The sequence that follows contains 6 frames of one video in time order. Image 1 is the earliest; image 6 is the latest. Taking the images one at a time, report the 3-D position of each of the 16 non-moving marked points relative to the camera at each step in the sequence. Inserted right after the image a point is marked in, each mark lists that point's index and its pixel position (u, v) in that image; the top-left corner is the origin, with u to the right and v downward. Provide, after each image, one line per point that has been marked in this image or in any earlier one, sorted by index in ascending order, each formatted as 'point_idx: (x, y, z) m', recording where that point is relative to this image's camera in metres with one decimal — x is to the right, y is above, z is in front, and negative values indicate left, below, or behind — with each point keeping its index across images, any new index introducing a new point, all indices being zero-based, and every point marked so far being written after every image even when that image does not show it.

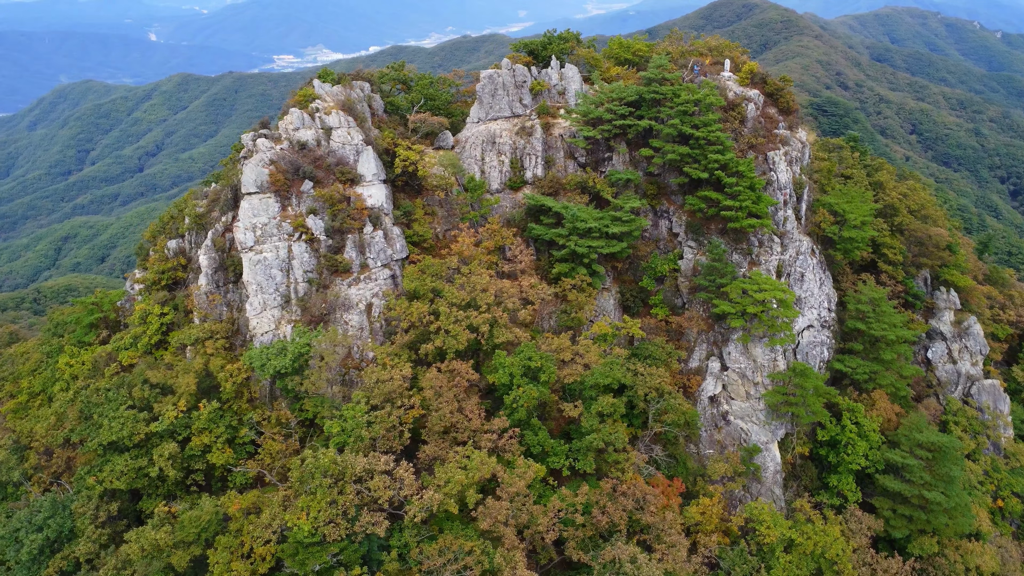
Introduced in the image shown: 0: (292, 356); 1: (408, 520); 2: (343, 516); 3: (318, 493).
0: (-5.5, -1.7, +19.7) m
1: (-2.1, -4.8, +16.6) m
2: (-3.3, -4.5, +15.8) m
3: (-3.8, -4.1, +16.1) m
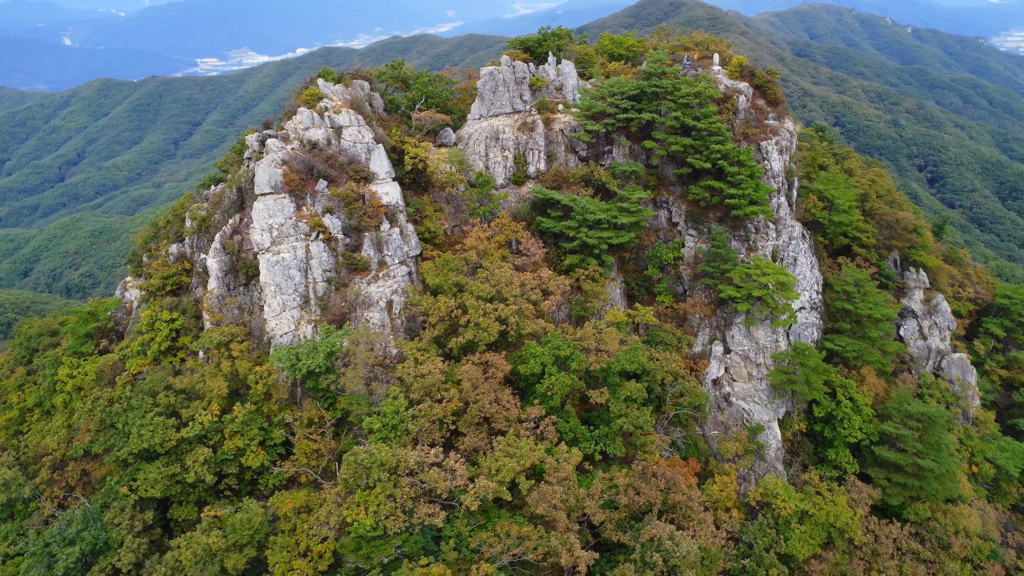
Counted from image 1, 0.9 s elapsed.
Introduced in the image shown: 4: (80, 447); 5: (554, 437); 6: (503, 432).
0: (-4.8, -1.7, +19.7) m
1: (-1.0, -4.7, +16.8) m
2: (-2.2, -4.4, +16.0) m
3: (-2.7, -4.0, +16.2) m
4: (-10.7, -3.9, +19.8) m
5: (+1.0, -3.5, +18.7) m
6: (-0.2, -3.3, +18.5) m
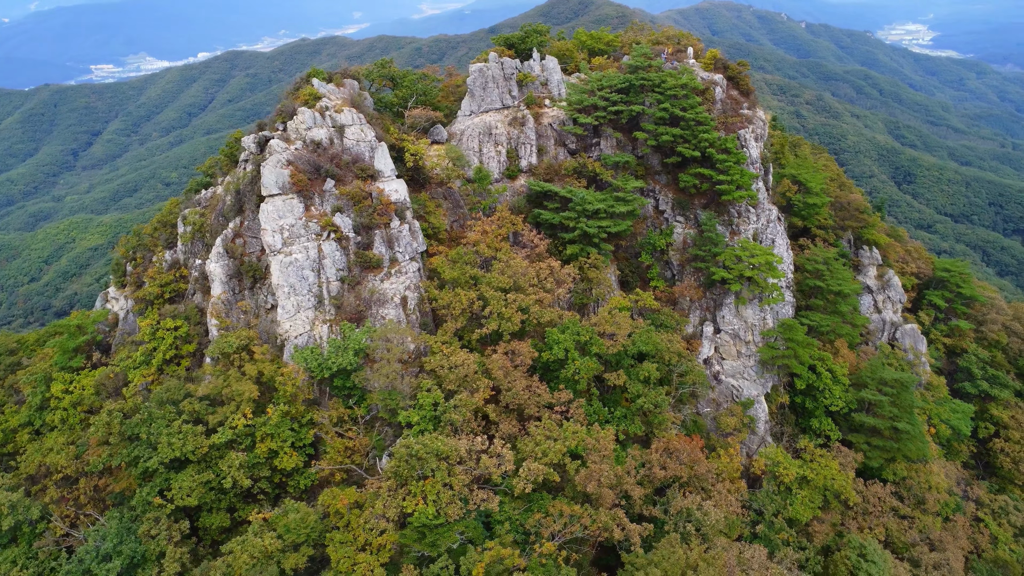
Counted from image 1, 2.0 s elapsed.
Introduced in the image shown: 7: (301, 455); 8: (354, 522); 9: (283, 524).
0: (-4.2, -1.6, +19.7) m
1: (0.0, -4.4, +17.2) m
2: (-1.0, -4.3, +16.3) m
3: (-1.6, -3.9, +16.4) m
4: (-10.0, -4.1, +19.2) m
5: (+1.8, -3.2, +19.3) m
6: (+0.6, -3.1, +19.0) m
7: (-5.0, -3.9, +19.0) m
8: (-3.3, -4.8, +16.4) m
9: (-4.7, -4.9, +16.6) m
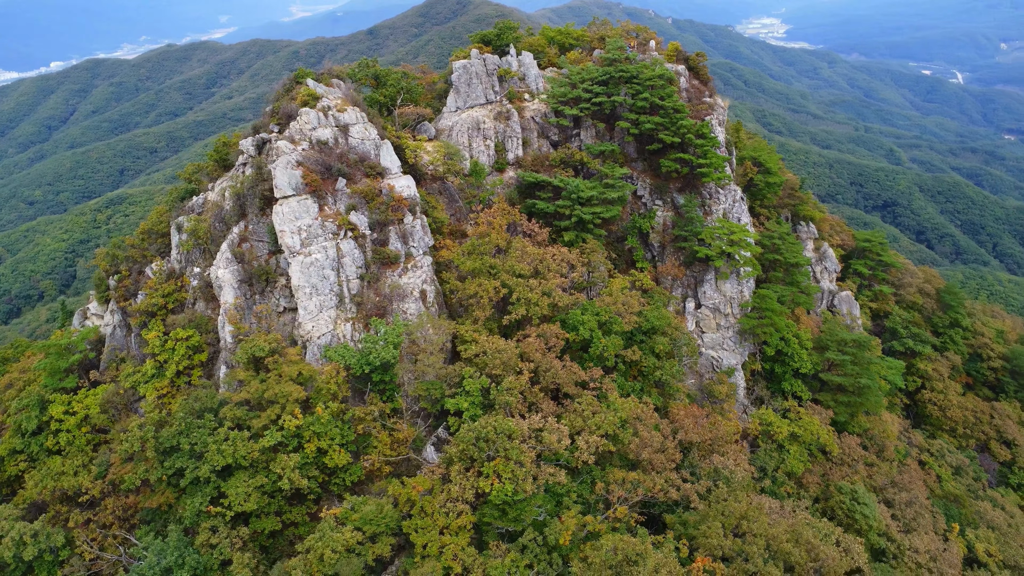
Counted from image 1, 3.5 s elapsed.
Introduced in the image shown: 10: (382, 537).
0: (-3.3, -1.5, +19.9) m
1: (+1.3, -4.0, +18.1) m
2: (+0.4, -3.9, +17.0) m
3: (-0.2, -3.6, +17.1) m
4: (-8.8, -4.4, +18.6) m
5: (+2.7, -2.7, +20.3) m
6: (+1.6, -2.6, +19.9) m
7: (-3.9, -3.9, +19.1) m
8: (-1.8, -4.6, +16.8) m
9: (-3.2, -4.8, +16.7) m
10: (-2.7, -5.1, +16.5) m
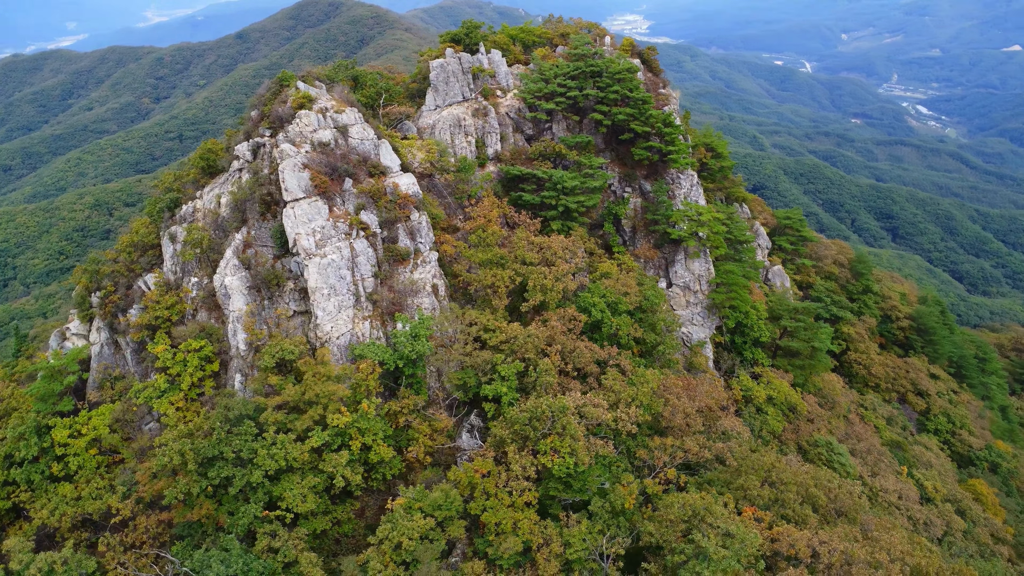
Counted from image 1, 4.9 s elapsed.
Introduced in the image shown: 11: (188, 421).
0: (-2.6, -1.4, +20.3) m
1: (+2.4, -3.6, +19.2) m
2: (+1.7, -3.5, +18.0) m
3: (+1.0, -3.2, +17.9) m
4: (-7.7, -4.6, +18.3) m
5: (+3.3, -2.2, +21.6) m
6: (+2.3, -2.2, +21.0) m
7: (-2.9, -3.8, +19.4) m
8: (-0.4, -4.3, +17.5) m
9: (-1.8, -4.7, +17.2) m
10: (-1.3, -5.0, +17.1) m
11: (-8.0, -3.3, +19.7) m
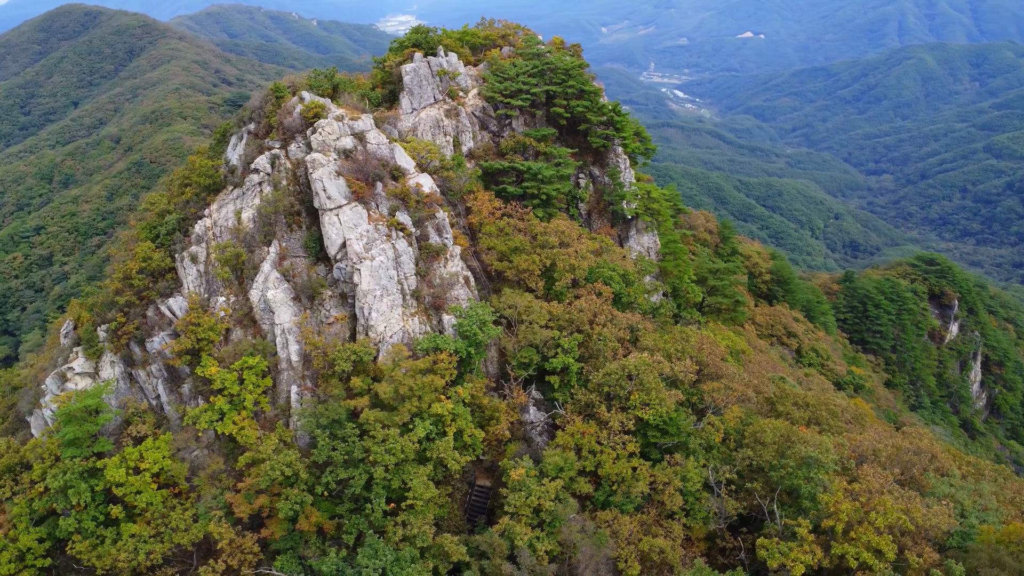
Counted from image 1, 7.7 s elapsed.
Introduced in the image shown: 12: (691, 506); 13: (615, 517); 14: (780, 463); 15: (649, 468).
0: (-1.0, -1.1, +21.5) m
1: (+4.3, -2.7, +21.7) m
2: (+3.9, -2.8, +20.3) m
3: (+3.3, -2.5, +20.1) m
4: (-5.0, -4.9, +18.3) m
5: (+4.5, -1.2, +24.2) m
6: (+3.7, -1.4, +23.4) m
7: (-0.8, -3.5, +20.6) m
8: (+2.1, -3.8, +19.3) m
9: (+0.8, -4.2, +18.7) m
10: (+1.5, -4.5, +18.7) m
11: (-5.8, -3.6, +19.6) m
12: (+4.2, -5.1, +18.6) m
13: (+2.3, -5.2, +18.2) m
14: (+6.2, -4.1, +18.6) m
15: (+3.3, -4.3, +19.1) m
